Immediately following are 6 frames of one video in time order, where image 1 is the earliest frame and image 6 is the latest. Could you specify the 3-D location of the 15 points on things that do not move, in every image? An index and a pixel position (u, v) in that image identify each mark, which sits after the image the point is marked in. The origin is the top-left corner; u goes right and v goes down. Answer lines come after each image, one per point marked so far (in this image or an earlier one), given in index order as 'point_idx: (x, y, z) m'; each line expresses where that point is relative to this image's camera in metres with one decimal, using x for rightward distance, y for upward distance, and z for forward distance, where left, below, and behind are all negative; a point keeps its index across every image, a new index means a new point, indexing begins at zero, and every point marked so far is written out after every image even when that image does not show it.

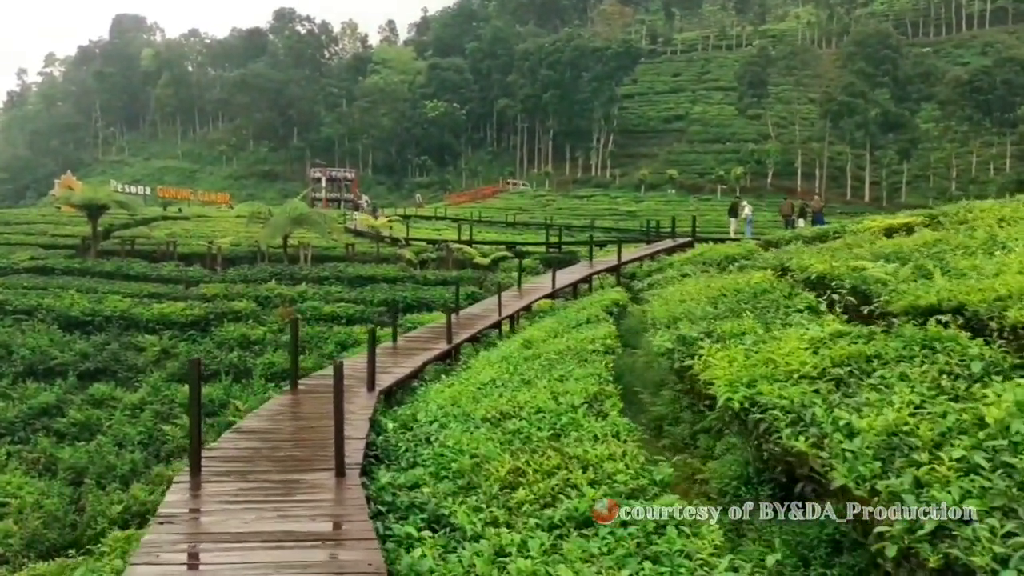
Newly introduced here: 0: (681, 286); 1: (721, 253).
0: (+2.5, +0.1, +14.3) m
1: (+3.9, +0.7, +19.1) m
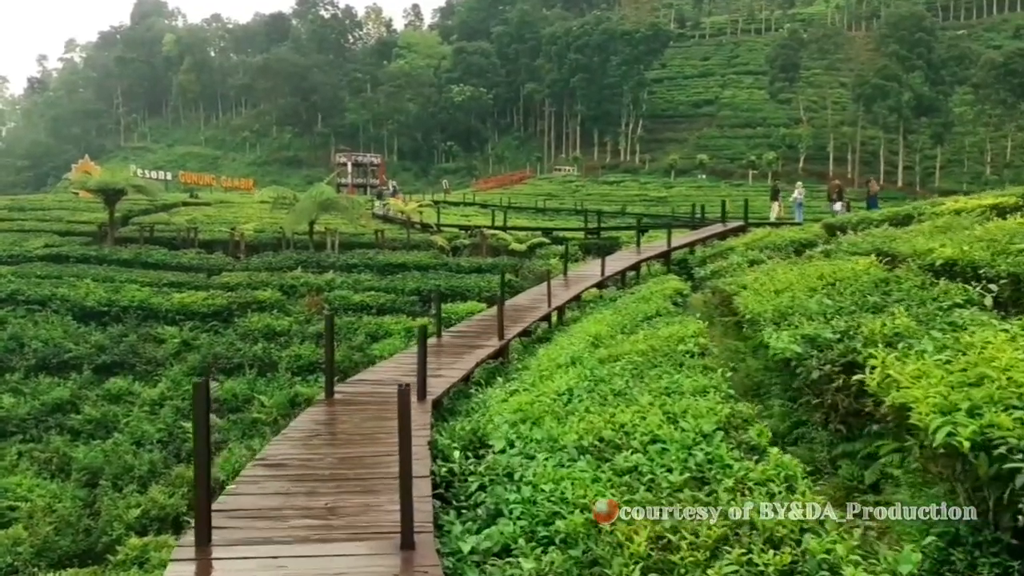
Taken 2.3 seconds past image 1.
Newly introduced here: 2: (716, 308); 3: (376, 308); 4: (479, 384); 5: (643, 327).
0: (+3.2, +0.2, +12.7) m
1: (+4.8, +0.9, +17.4) m
2: (+2.4, -0.2, +12.0) m
3: (-2.7, -0.3, +18.4) m
4: (-0.3, -1.0, +9.8) m
5: (+1.5, -0.4, +10.7) m
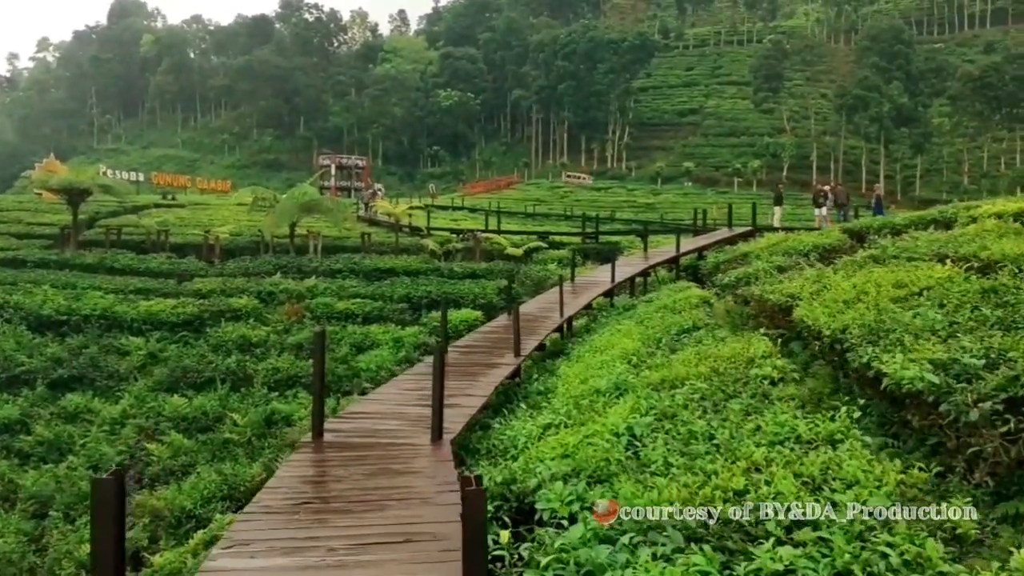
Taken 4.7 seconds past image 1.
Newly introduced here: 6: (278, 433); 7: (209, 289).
0: (+3.4, +0.1, +11.3) m
1: (+4.8, +0.8, +16.0) m
2: (+2.6, -0.3, +10.6) m
3: (-2.6, -0.5, +16.9) m
4: (-0.1, -1.1, +8.3) m
5: (+1.7, -0.5, +9.2) m
6: (-2.8, -1.6, +11.9) m
7: (-5.8, 0.0, +18.8) m
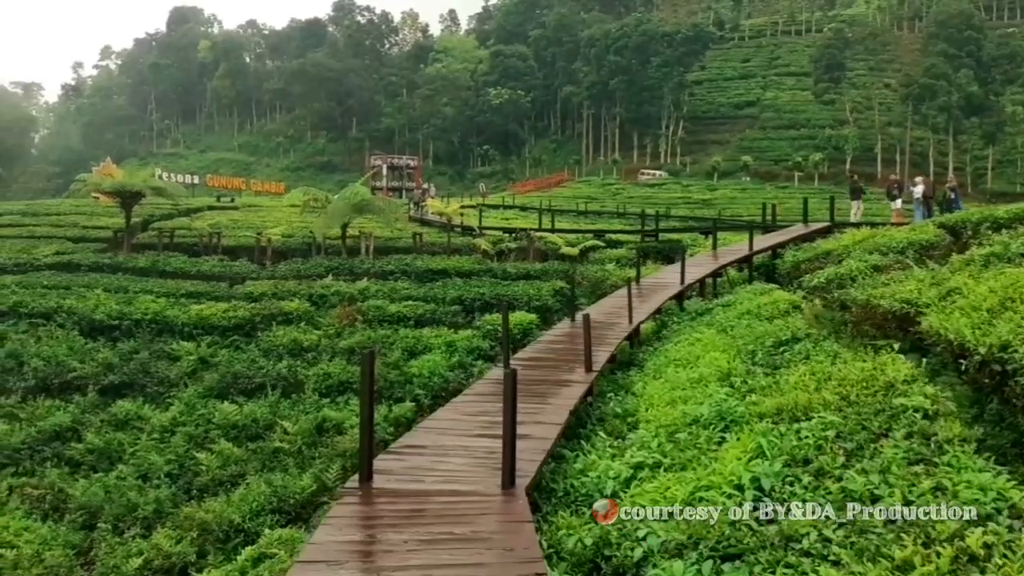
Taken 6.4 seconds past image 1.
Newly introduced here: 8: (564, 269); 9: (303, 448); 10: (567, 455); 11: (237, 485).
0: (+4.1, +0.1, +9.9) m
1: (+5.8, +0.8, +14.6) m
2: (+3.3, -0.4, +9.2) m
3: (-1.6, -0.5, +15.8) m
4: (+0.5, -1.1, +7.1) m
5: (+2.3, -0.6, +7.9) m
6: (-2.0, -1.7, +10.8) m
7: (-4.7, -0.1, +17.9) m
8: (+1.1, +0.4, +19.6) m
9: (-2.3, -1.8, +10.9) m
10: (+0.4, -1.1, +6.6) m
11: (-2.9, -2.1, +10.4) m
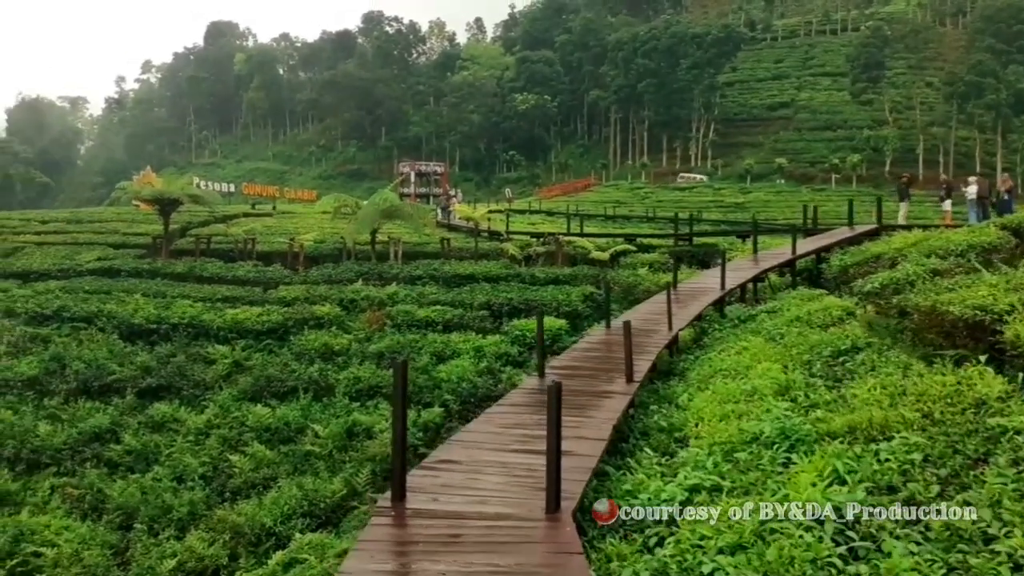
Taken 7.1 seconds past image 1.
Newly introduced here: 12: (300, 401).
0: (+4.5, 0.0, +9.2) m
1: (+6.3, +0.7, +13.8) m
2: (+3.6, -0.4, +8.5) m
3: (-1.1, -0.6, +15.3) m
4: (+0.7, -1.2, +6.5) m
5: (+2.5, -0.6, +7.3) m
6: (-1.7, -1.7, +10.3) m
7: (-4.1, -0.1, +17.4) m
8: (+1.7, +0.3, +19.0) m
9: (-2.0, -1.8, +10.4) m
10: (+0.6, -1.2, +6.0) m
11: (-2.6, -2.1, +9.9) m
12: (-2.8, -1.5, +12.4) m
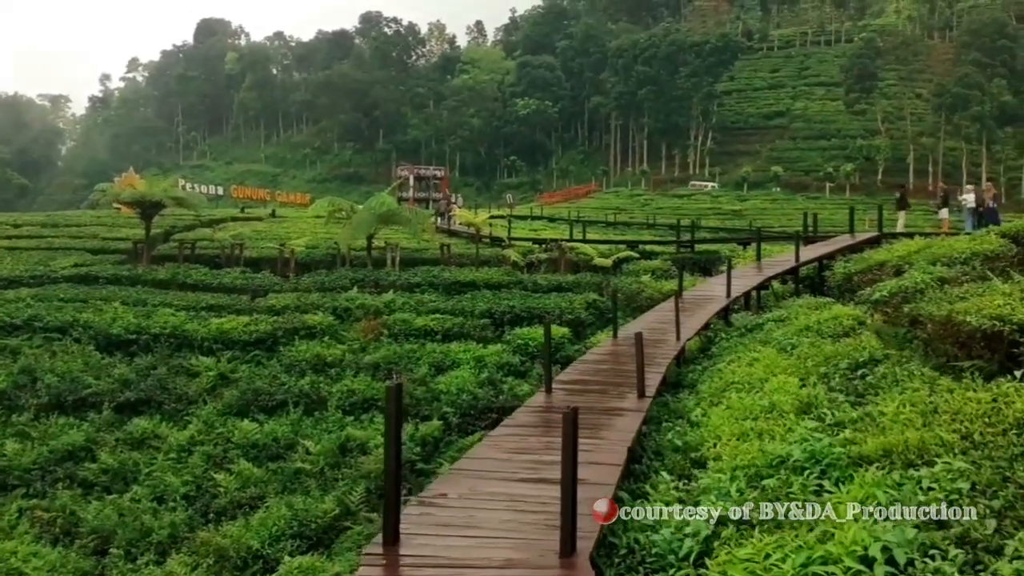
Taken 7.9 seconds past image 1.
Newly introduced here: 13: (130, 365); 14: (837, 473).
0: (+4.5, -0.1, +8.8) m
1: (+6.3, +0.6, +13.5) m
2: (+3.6, -0.5, +8.2) m
3: (-1.1, -0.7, +14.9) m
4: (+0.8, -1.2, +6.1) m
5: (+2.6, -0.7, +6.9) m
6: (-1.6, -1.8, +9.9) m
7: (-4.1, -0.3, +17.0) m
8: (+1.7, +0.1, +18.6) m
9: (-1.9, -1.9, +10.0) m
10: (+0.7, -1.2, +5.6) m
11: (-2.5, -2.2, +9.5) m
12: (-2.8, -1.7, +12.0) m
13: (-5.8, -1.2, +14.2) m
14: (+1.7, -1.0, +5.1) m
